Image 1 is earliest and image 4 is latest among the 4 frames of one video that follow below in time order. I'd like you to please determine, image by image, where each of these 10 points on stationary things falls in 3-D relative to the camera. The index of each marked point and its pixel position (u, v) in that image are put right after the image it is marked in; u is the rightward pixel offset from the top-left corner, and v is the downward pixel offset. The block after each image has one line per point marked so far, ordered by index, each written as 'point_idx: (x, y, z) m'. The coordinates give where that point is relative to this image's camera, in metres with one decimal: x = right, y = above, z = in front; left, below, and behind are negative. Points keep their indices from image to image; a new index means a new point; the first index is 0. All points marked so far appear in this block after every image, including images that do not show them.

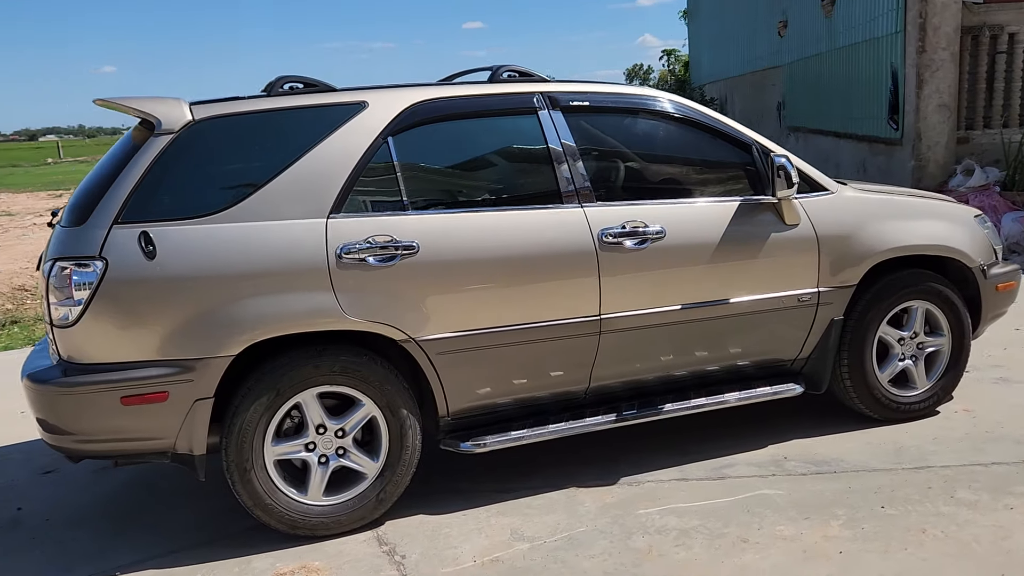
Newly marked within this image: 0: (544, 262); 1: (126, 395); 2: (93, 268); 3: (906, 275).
0: (+0.2, +0.1, +3.5) m
1: (-1.5, -0.4, +3.0) m
2: (-1.6, +0.1, +3.0) m
3: (+2.1, +0.1, +4.1) m
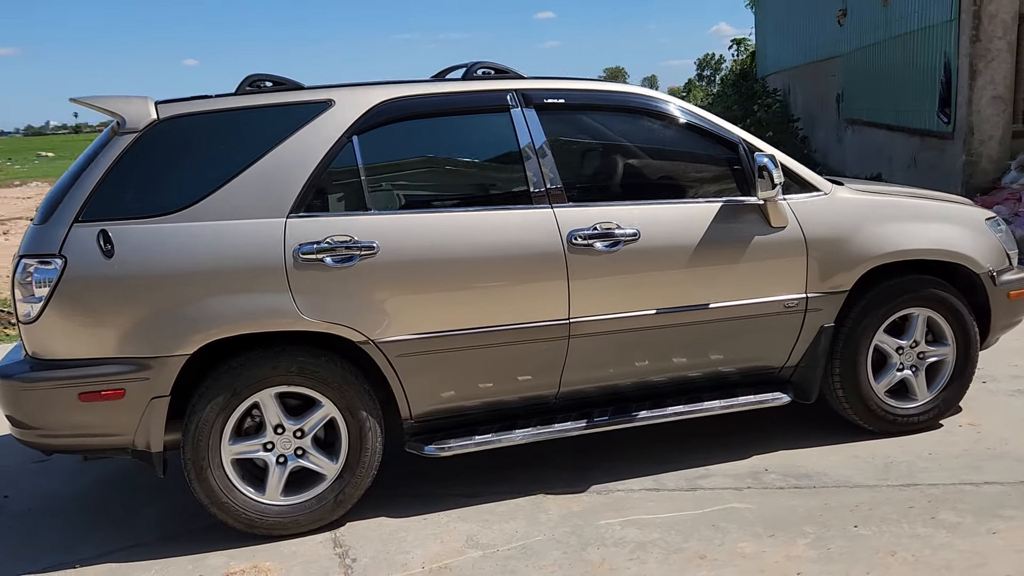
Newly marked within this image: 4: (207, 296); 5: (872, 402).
0: (0.0, +0.1, +3.4) m
1: (-1.7, -0.4, +3.0) m
2: (-1.8, +0.1, +3.0) m
3: (+2.0, 0.0, +3.9) m
4: (-1.2, 0.0, +3.1) m
5: (+1.8, -0.6, +3.9) m
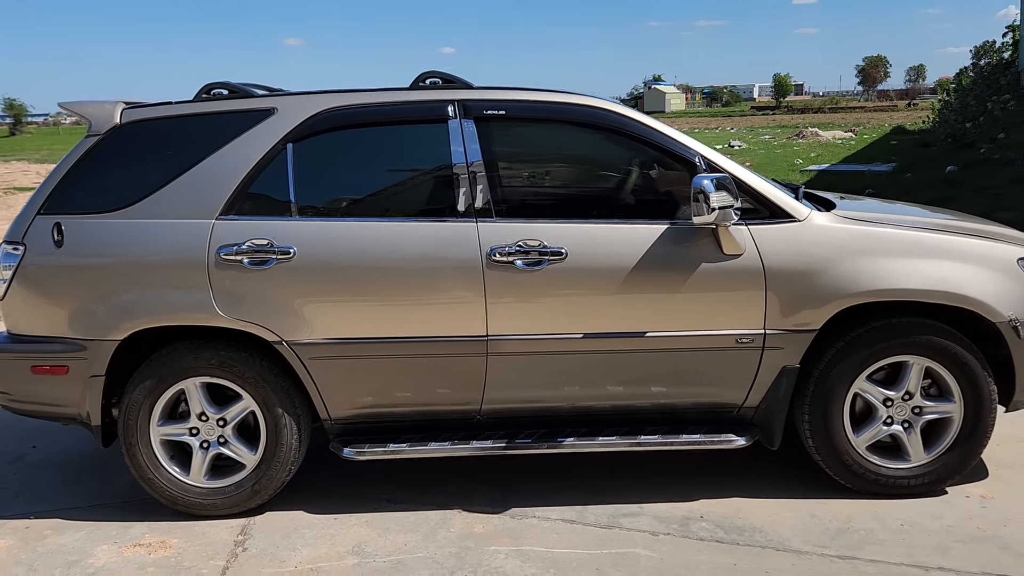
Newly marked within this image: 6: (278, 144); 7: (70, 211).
0: (-0.4, 0.0, +3.3) m
1: (-2.1, -0.3, +3.4) m
2: (-2.2, +0.2, +3.4) m
3: (+1.7, -0.1, +3.4) m
4: (-1.6, 0.0, +3.3) m
5: (+1.5, -0.8, +3.4) m
6: (-1.0, +0.6, +3.5) m
7: (-2.0, +0.3, +3.4) m
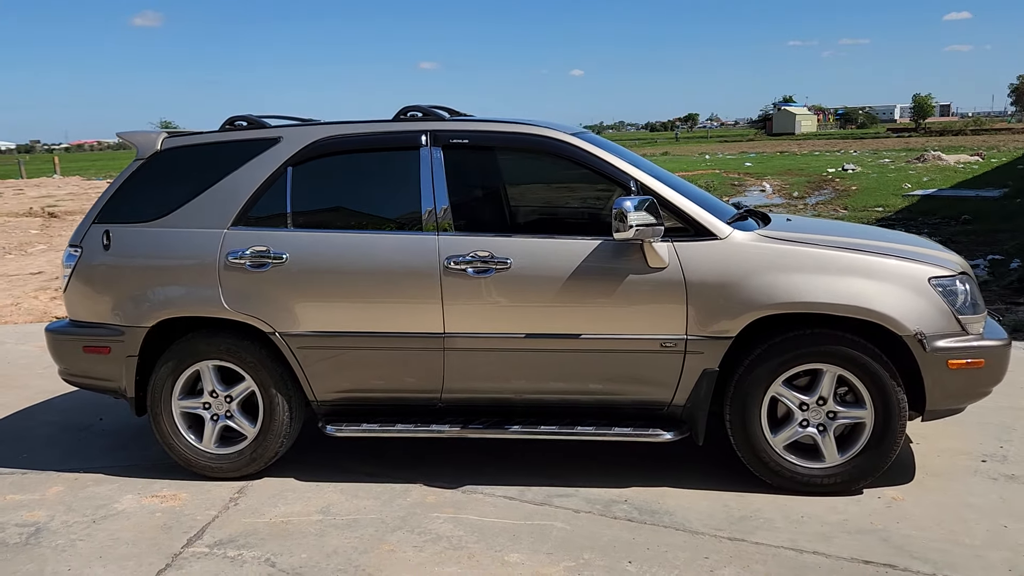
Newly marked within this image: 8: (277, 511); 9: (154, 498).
0: (-0.6, 0.0, +3.9) m
1: (-2.3, -0.3, +4.2) m
2: (-2.4, +0.2, +4.3) m
3: (+1.4, -0.2, +3.7) m
4: (-1.9, 0.0, +4.1) m
5: (+1.2, -0.8, +3.8) m
6: (-1.2, +0.6, +4.2) m
7: (-2.2, +0.4, +4.2) m
8: (-1.2, -1.1, +3.8) m
9: (-1.8, -1.1, +4.0) m
